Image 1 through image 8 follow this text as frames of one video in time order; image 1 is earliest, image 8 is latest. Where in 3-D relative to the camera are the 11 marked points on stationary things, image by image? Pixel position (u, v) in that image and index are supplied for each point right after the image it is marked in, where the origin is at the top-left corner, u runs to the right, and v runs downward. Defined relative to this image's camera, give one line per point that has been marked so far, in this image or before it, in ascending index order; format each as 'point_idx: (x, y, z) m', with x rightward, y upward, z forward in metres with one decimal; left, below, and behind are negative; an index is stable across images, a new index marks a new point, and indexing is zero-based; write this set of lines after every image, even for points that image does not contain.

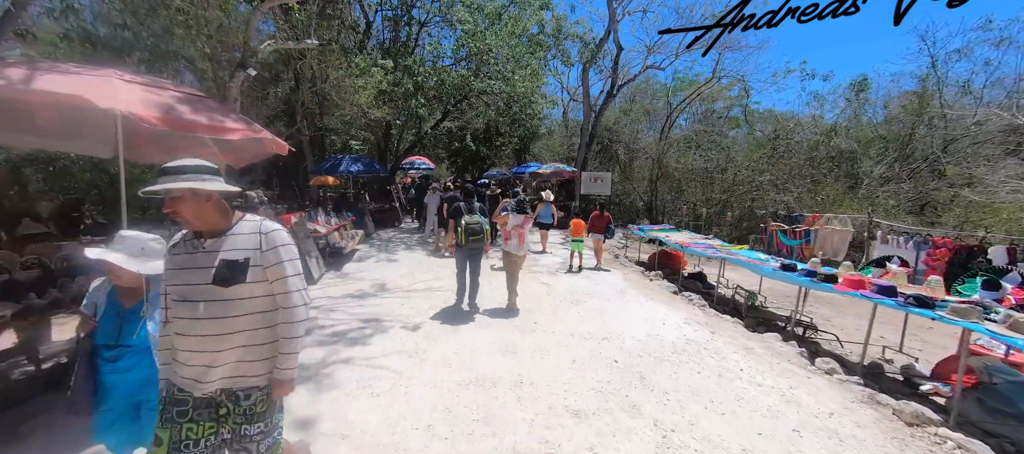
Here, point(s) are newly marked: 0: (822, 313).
0: (+6.3, -1.7, +7.1) m
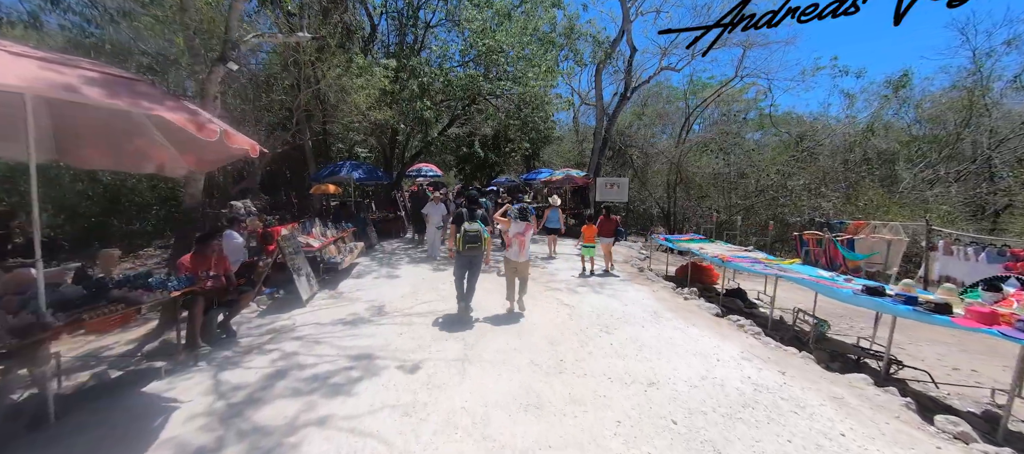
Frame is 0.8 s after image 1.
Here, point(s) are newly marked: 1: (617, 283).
0: (+6.6, -1.9, +6.1) m
1: (+2.2, -1.2, +7.5) m
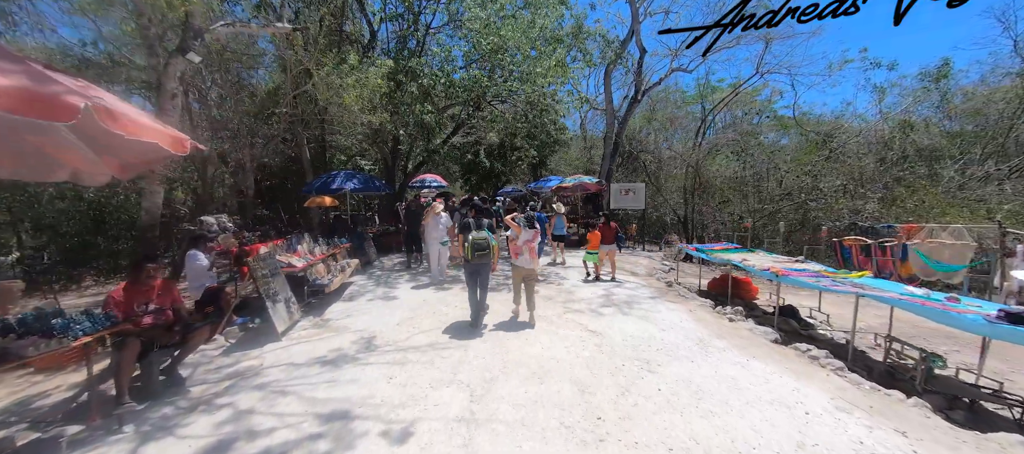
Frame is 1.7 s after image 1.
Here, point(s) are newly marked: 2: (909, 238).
0: (+6.8, -2.0, +5.0) m
1: (+2.5, -1.4, +6.5) m
2: (+10.2, -0.3, +8.9) m
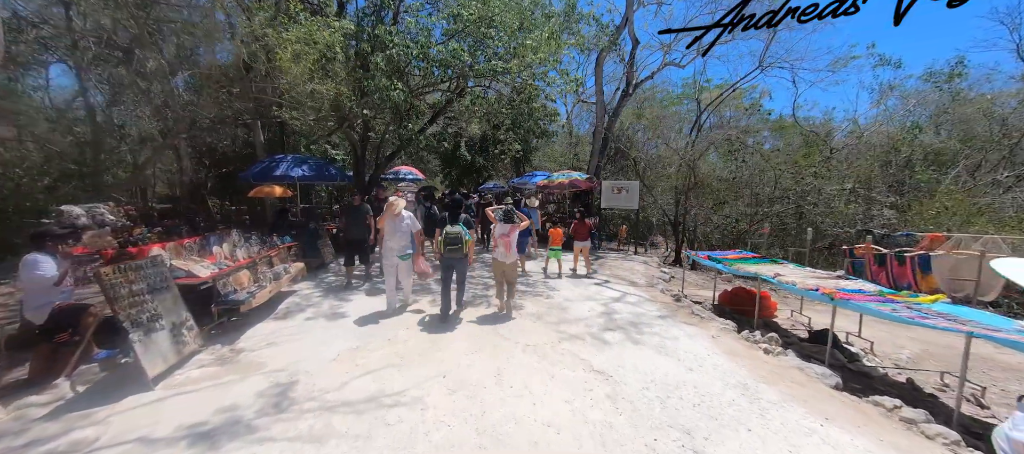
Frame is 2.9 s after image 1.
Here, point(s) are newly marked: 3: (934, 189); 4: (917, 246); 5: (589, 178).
0: (+6.6, -2.1, +4.0) m
1: (+2.2, -1.5, +5.3) m
2: (+9.8, -0.5, +8.1) m
3: (+12.7, +1.1, +10.5) m
4: (+9.7, -0.4, +8.5) m
5: (+2.9, +1.8, +12.9) m
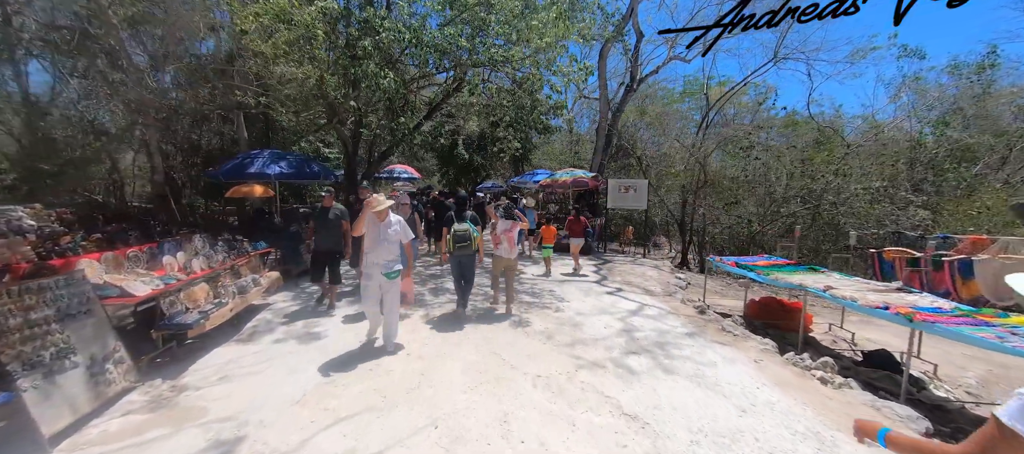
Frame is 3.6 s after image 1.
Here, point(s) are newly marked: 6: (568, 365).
0: (+6.6, -2.2, +3.3) m
1: (+2.2, -1.5, +4.5) m
2: (+9.8, -0.6, +7.4) m
3: (+12.7, +1.1, +9.8) m
4: (+9.8, -0.5, +7.8) m
5: (+2.9, +1.7, +12.2) m
6: (+0.6, -1.5, +3.8) m
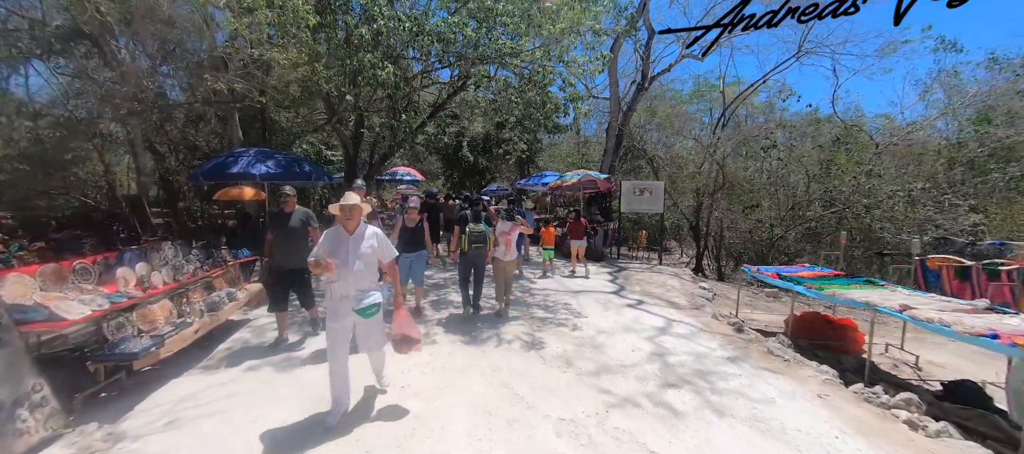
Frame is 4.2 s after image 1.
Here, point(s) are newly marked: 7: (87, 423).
0: (+6.8, -2.3, +2.6) m
1: (+2.4, -1.6, +3.8) m
2: (+10.0, -0.7, +6.7) m
3: (+13.0, +0.9, +9.0) m
4: (+10.0, -0.6, +7.0) m
5: (+3.1, +1.6, +11.5) m
6: (+0.7, -1.6, +3.1) m
7: (-3.3, -1.5, +2.7) m
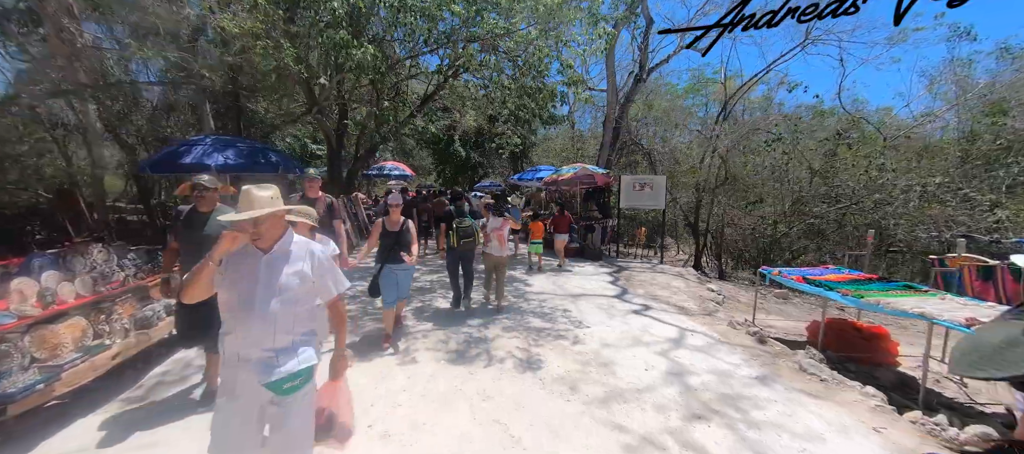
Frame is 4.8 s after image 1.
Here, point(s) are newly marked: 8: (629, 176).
0: (+6.7, -2.3, +2.1) m
1: (+2.3, -1.6, +3.2) m
2: (+9.9, -0.6, +6.2) m
3: (+12.8, +1.0, +8.6) m
4: (+9.9, -0.5, +6.5) m
5: (+2.9, +1.7, +10.9) m
6: (+0.7, -1.6, +2.5) m
7: (-3.3, -1.5, +2.0) m
8: (+3.6, +1.6, +10.7) m
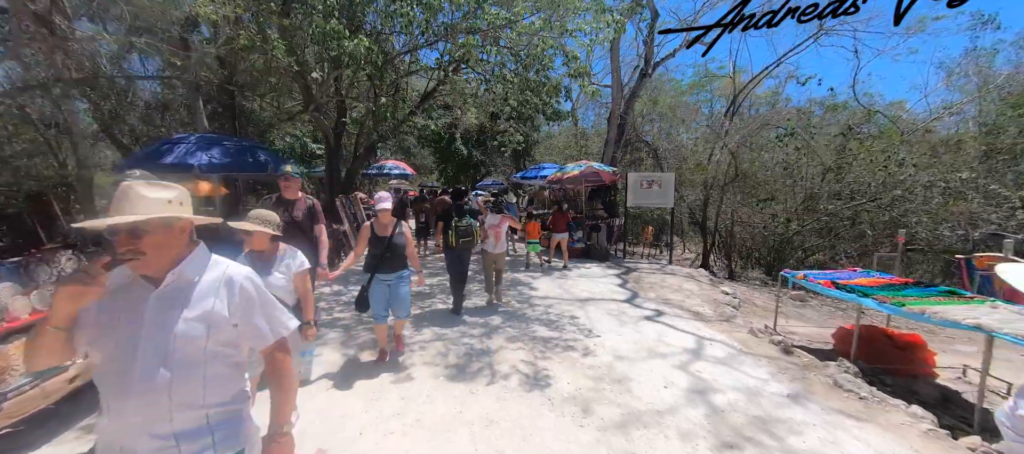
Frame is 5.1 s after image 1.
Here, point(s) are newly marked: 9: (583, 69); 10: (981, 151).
0: (+6.8, -2.3, +1.7) m
1: (+2.4, -1.6, +2.9) m
2: (+9.9, -0.6, +5.8) m
3: (+12.9, +1.1, +8.2) m
4: (+9.9, -0.5, +6.1) m
5: (+3.0, +1.7, +10.5) m
6: (+0.7, -1.6, +2.1) m
7: (-3.3, -1.6, +1.7) m
8: (+3.6, +1.6, +10.4) m
9: (+1.5, +3.2, +7.1) m
10: (+12.4, +2.1, +9.3) m
